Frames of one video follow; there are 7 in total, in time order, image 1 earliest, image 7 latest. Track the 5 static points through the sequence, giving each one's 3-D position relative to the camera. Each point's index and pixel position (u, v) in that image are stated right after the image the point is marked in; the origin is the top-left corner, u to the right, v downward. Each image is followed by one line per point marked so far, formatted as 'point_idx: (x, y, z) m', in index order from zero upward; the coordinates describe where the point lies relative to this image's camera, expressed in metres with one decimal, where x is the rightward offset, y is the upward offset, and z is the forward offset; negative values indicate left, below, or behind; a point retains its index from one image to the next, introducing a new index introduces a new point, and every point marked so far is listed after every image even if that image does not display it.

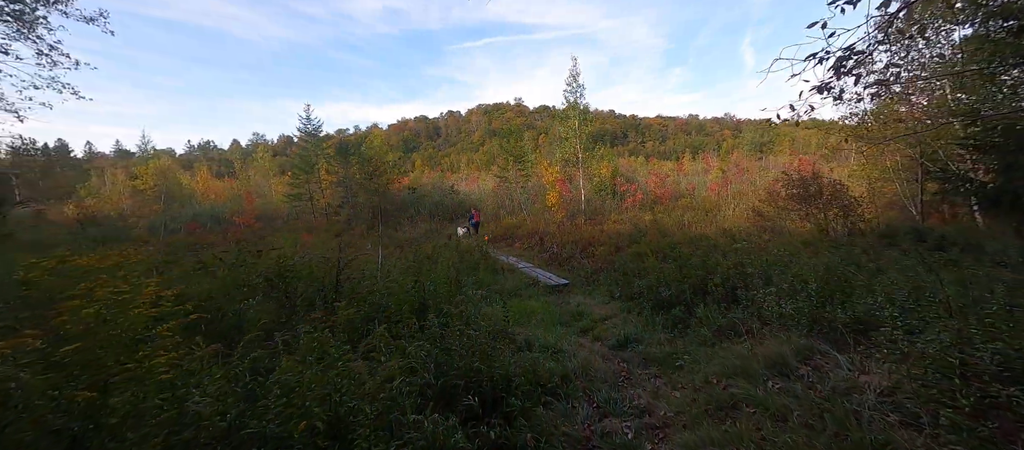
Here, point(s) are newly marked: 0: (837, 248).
0: (+5.2, -0.4, +6.1) m
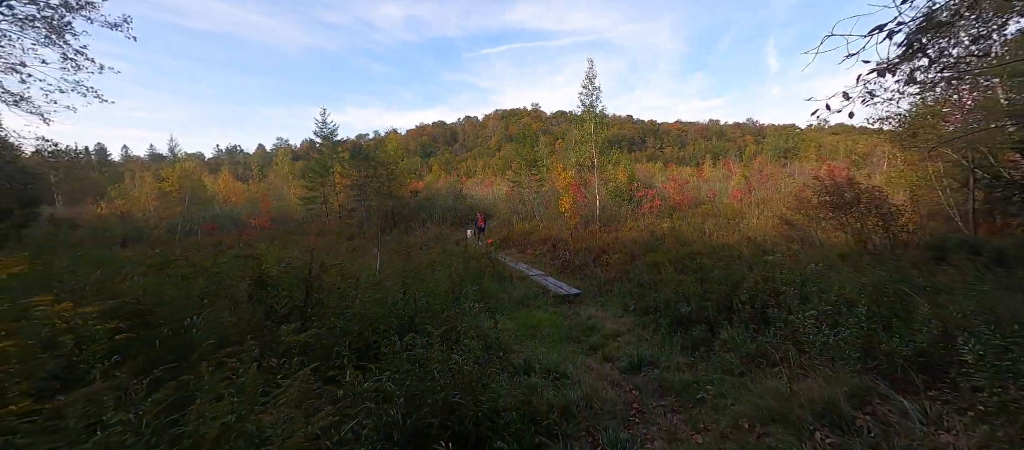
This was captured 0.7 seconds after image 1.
0: (+5.3, -0.5, +5.5) m
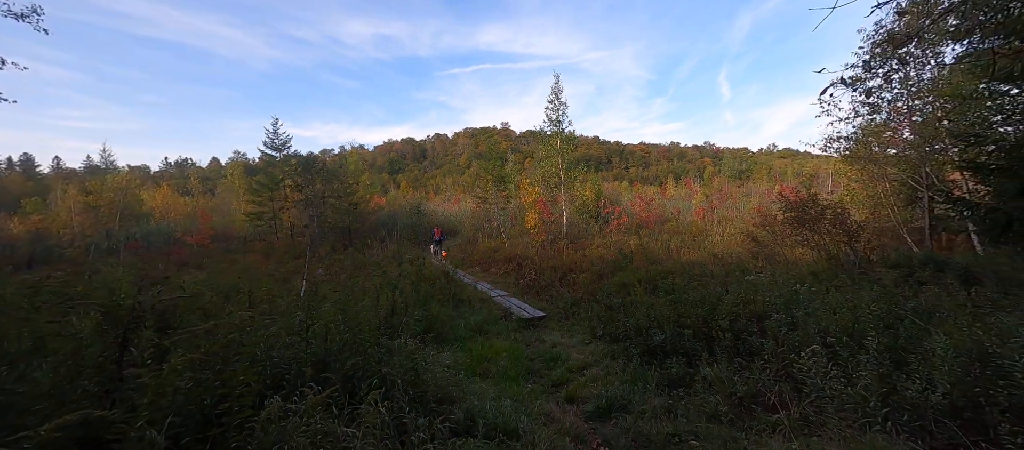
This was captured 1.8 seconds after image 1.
0: (+4.6, -0.8, +5.1) m
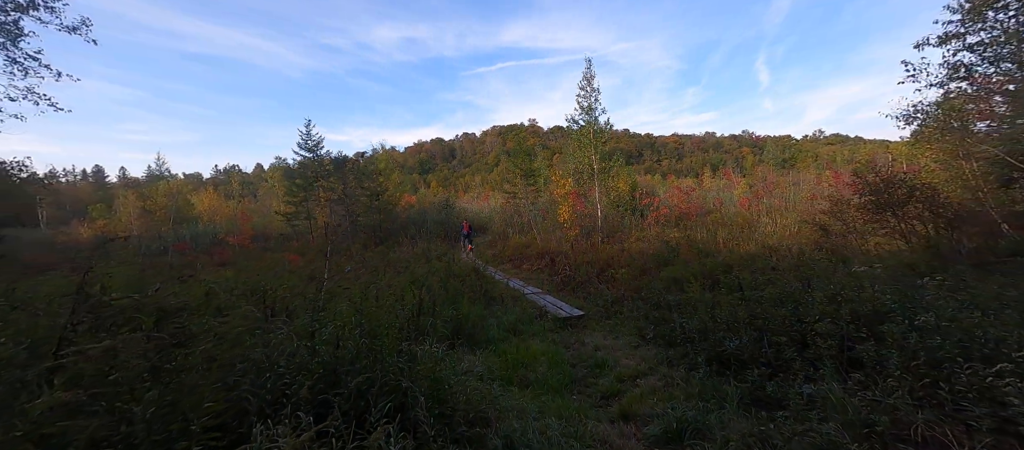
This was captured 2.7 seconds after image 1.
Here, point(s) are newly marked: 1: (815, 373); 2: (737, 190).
0: (+5.1, -0.5, +4.2) m
1: (+2.4, -1.2, +3.0) m
2: (+11.7, +1.9, +19.7) m
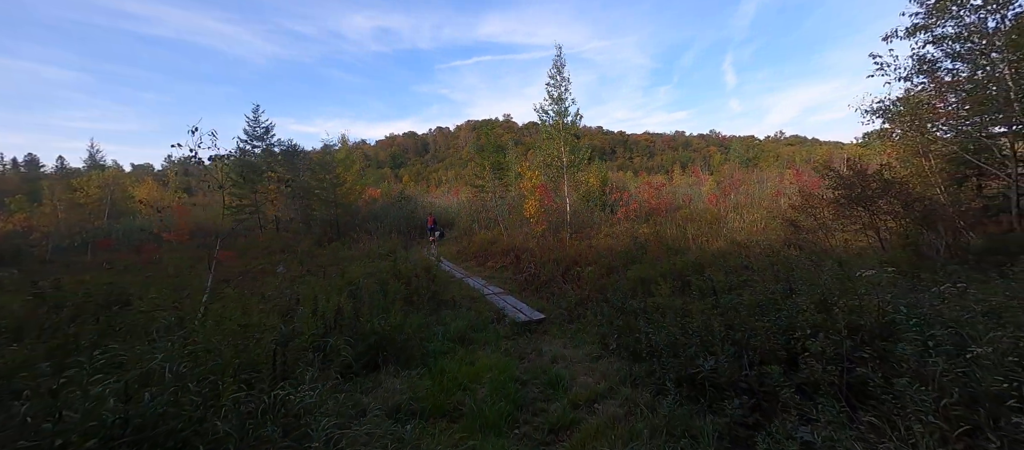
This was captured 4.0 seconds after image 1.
0: (+4.5, -0.5, +3.7) m
1: (+1.8, -1.1, +2.4) m
2: (+10.0, +2.1, +19.6) m
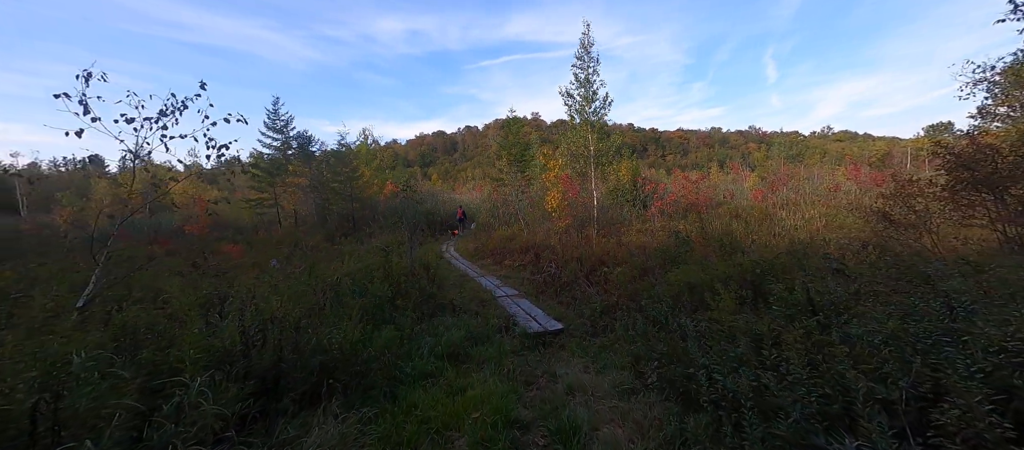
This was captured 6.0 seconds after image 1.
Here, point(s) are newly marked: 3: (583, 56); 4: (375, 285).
0: (+4.4, -0.4, +2.1) m
1: (+1.7, -1.0, +1.0) m
2: (+11.1, +2.2, +17.6) m
3: (+2.6, +6.2, +13.7) m
4: (-1.9, -0.9, +5.2) m
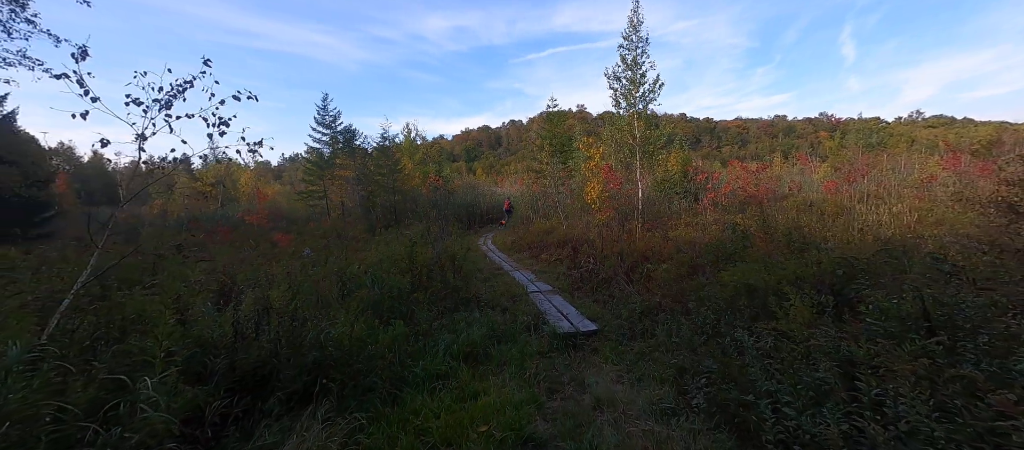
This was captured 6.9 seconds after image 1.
0: (+4.3, -0.3, +1.1) m
1: (+1.5, -0.9, +0.3) m
2: (+12.9, +2.3, +15.7) m
3: (+3.9, +6.4, +12.8) m
4: (-1.6, -0.7, +4.9) m
